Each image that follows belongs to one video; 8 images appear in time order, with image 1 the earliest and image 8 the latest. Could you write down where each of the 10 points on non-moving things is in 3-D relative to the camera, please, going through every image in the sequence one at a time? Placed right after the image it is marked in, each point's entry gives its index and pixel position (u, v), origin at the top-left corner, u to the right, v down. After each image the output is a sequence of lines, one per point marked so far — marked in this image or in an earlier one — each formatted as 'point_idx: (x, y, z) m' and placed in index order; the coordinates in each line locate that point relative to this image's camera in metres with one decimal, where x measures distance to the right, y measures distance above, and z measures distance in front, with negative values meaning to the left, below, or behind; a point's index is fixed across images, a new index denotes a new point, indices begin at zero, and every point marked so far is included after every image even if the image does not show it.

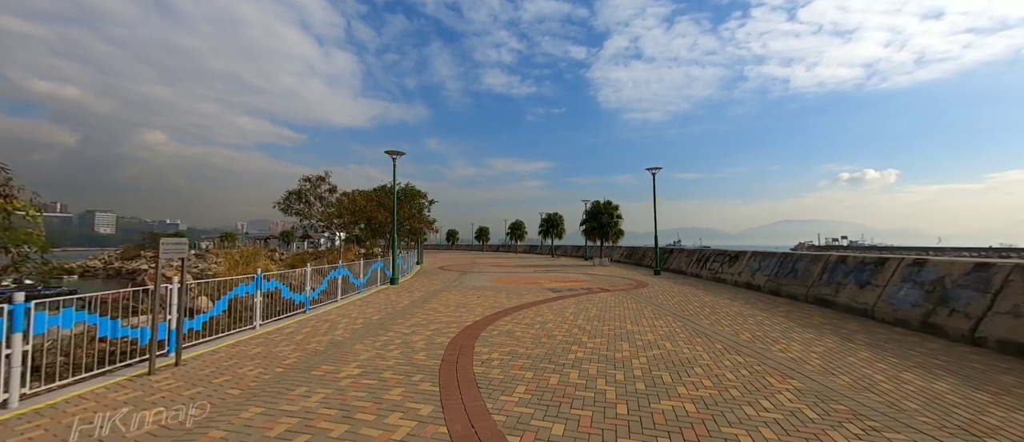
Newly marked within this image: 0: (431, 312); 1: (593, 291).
0: (-2.0, -2.2, +8.8) m
1: (+2.8, -2.4, +12.4) m
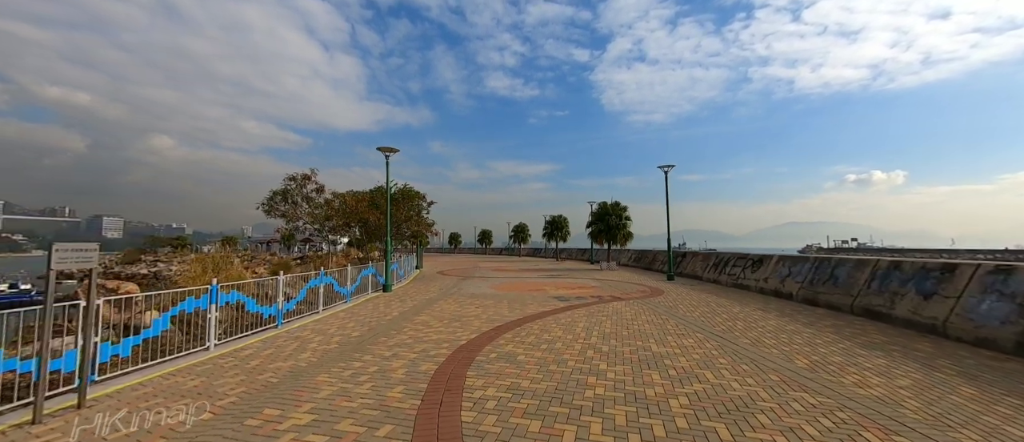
0: (-1.9, -2.2, +7.7) m
1: (+2.9, -2.4, +11.2) m
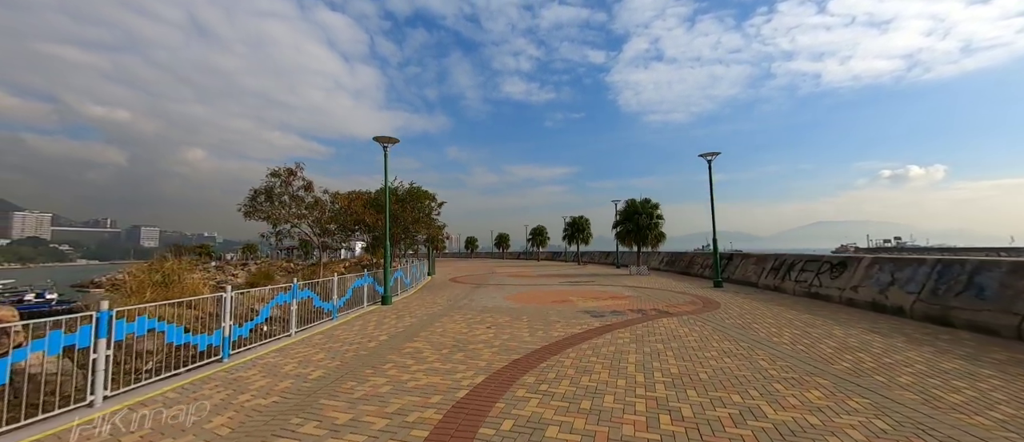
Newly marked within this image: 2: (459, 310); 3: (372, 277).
0: (-1.6, -2.2, +5.6) m
1: (+3.4, -2.3, +8.9) m
2: (-1.5, -2.5, +10.3) m
3: (-4.7, -1.9, +12.3) m
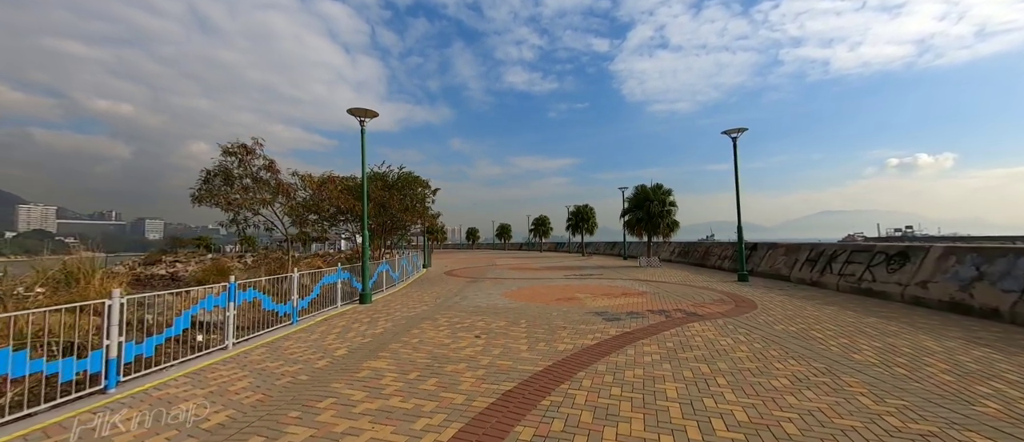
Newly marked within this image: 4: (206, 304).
0: (-1.7, -1.9, +4.0) m
1: (+3.3, -2.0, +7.3) m
2: (-1.6, -2.2, +8.7) m
3: (-4.8, -1.5, +10.7) m
4: (-4.9, -1.3, +5.9) m
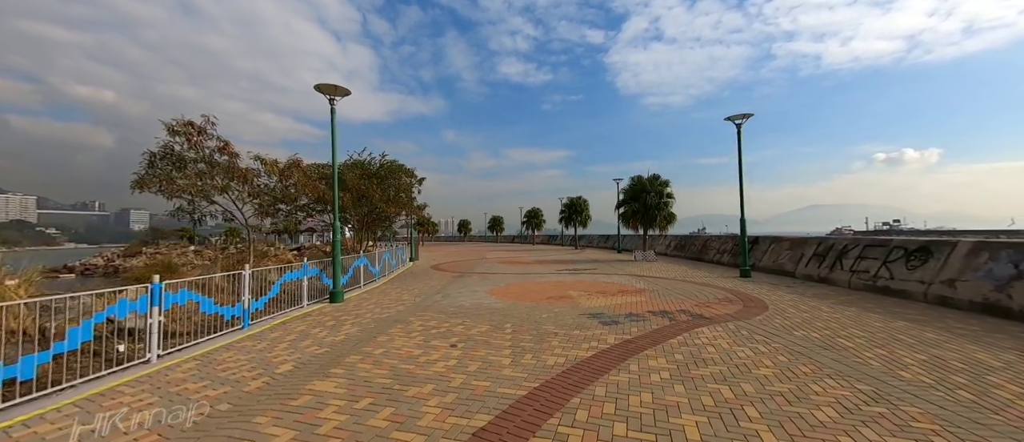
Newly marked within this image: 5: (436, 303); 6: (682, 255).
0: (-1.9, -1.8, +3.1) m
1: (+3.0, -1.8, +6.4) m
2: (-1.9, -1.9, +7.8) m
3: (-5.1, -1.2, +9.7) m
4: (-5.2, -1.2, +4.9) m
5: (-1.8, -2.0, +8.8) m
6: (+9.2, -1.8, +19.7) m
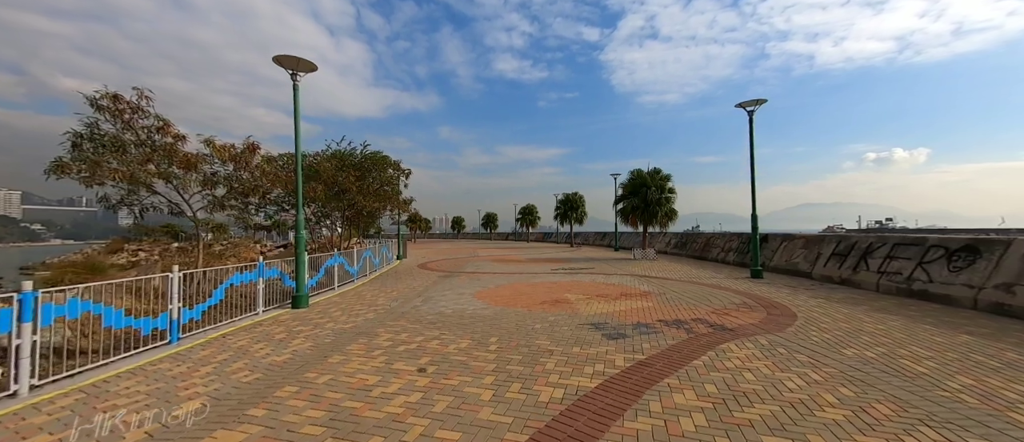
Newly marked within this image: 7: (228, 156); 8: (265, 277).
0: (-2.1, -1.7, +2.0) m
1: (+2.8, -1.7, +5.4) m
2: (-2.1, -1.8, +6.7) m
3: (-5.4, -1.1, +8.5) m
4: (-5.4, -1.1, +3.7) m
5: (-2.1, -1.8, +7.6) m
6: (+8.8, -1.6, +18.7) m
7: (-6.5, +1.5, +8.4) m
8: (-5.4, -1.2, +8.1) m
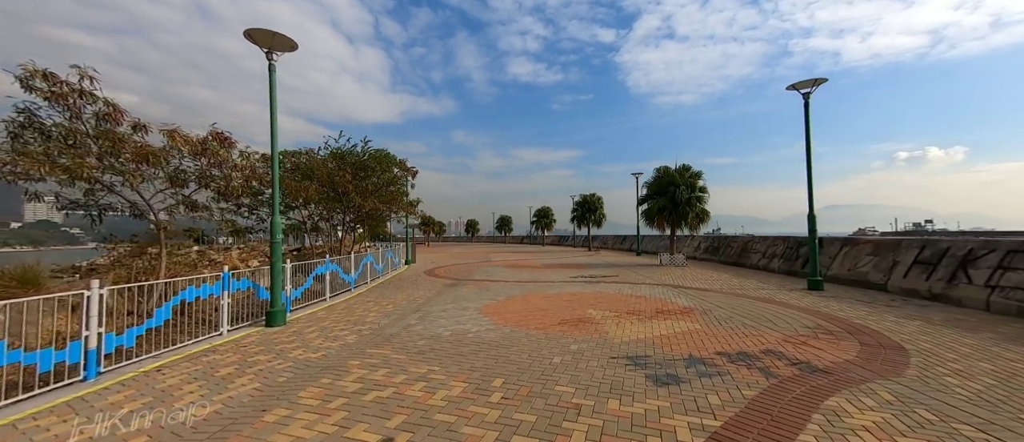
0: (-2.1, -1.7, +0.6) m
1: (+2.9, -1.7, +3.8) m
2: (-1.9, -1.9, +5.3) m
3: (-5.1, -1.1, +7.4) m
4: (-5.3, -1.1, +2.5) m
5: (-1.9, -1.9, +6.3) m
6: (+9.5, -1.7, +16.9) m
7: (-6.2, +1.4, +7.3) m
8: (-5.2, -1.3, +6.9) m
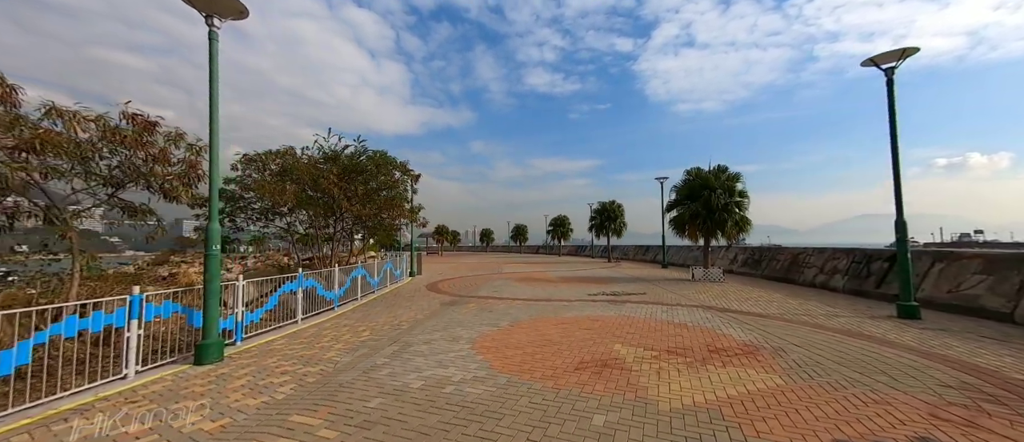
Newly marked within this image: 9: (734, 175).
0: (-2.4, -1.6, -1.0) m
1: (+2.8, -1.7, +1.9) m
2: (-2.0, -1.9, +3.7) m
3: (-5.1, -1.3, +5.9) m
4: (-5.5, -1.1, +1.0) m
5: (-1.9, -2.0, +4.7) m
6: (+10.0, -2.1, +14.7) m
7: (-6.2, +1.3, +5.9) m
8: (-5.2, -1.4, +5.4) m
9: (+9.2, +1.9, +15.1) m
